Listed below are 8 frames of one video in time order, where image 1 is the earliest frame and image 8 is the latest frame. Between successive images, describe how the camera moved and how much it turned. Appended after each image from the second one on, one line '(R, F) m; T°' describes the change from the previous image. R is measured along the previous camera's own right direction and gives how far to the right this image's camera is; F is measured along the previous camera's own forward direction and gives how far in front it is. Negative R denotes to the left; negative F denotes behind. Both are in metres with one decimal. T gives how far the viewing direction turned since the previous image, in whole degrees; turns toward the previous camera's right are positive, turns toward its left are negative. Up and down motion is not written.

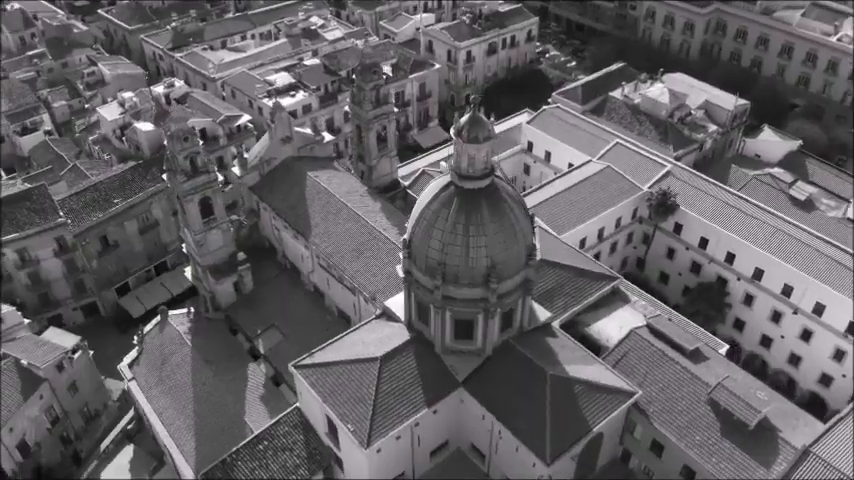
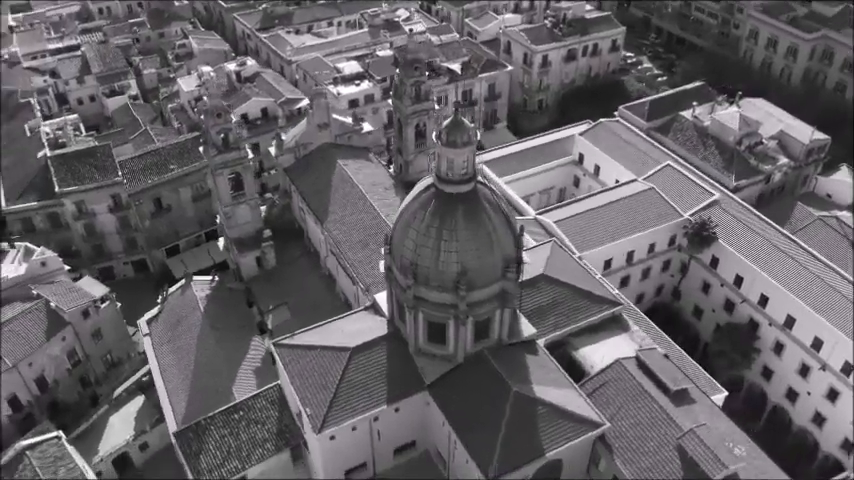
(+5.8, +0.5) m; -9°
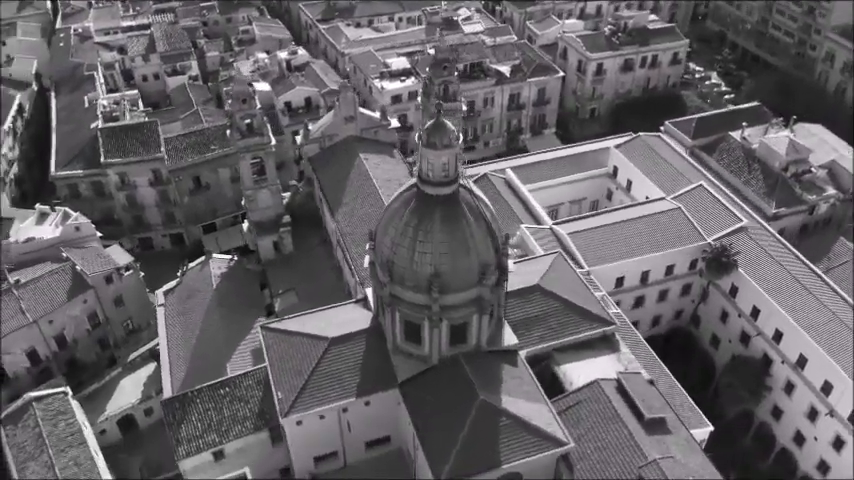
(+4.4, +0.2) m; -7°
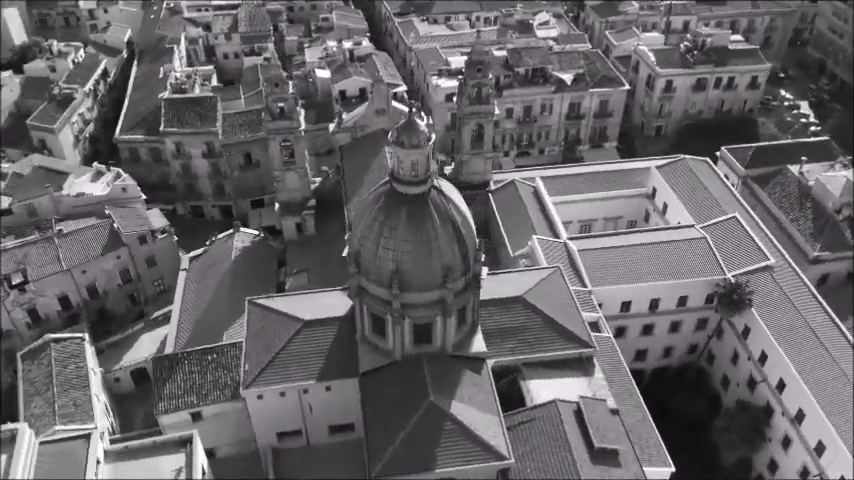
(+5.9, +0.2) m; -9°
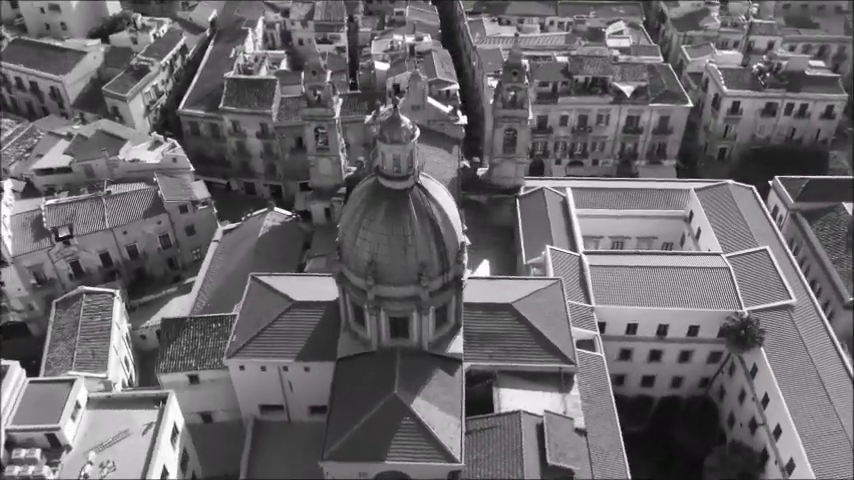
(+5.1, +0.1) m; -8°
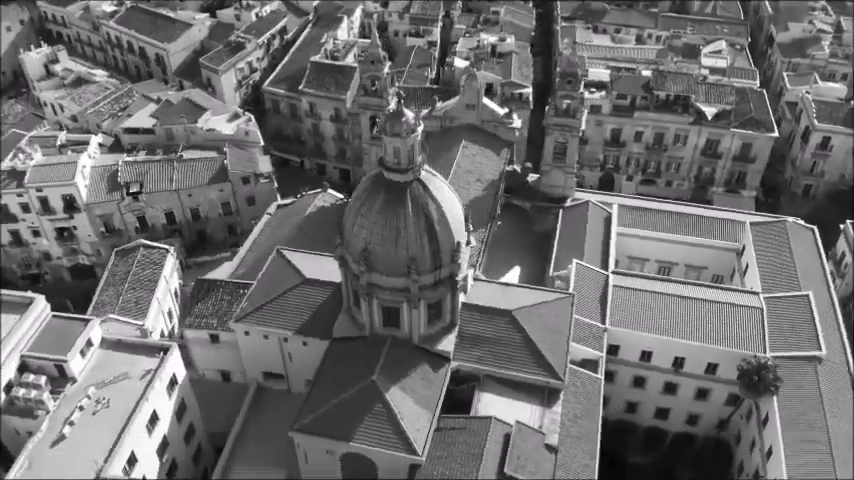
(+5.3, 0.0) m; -9°
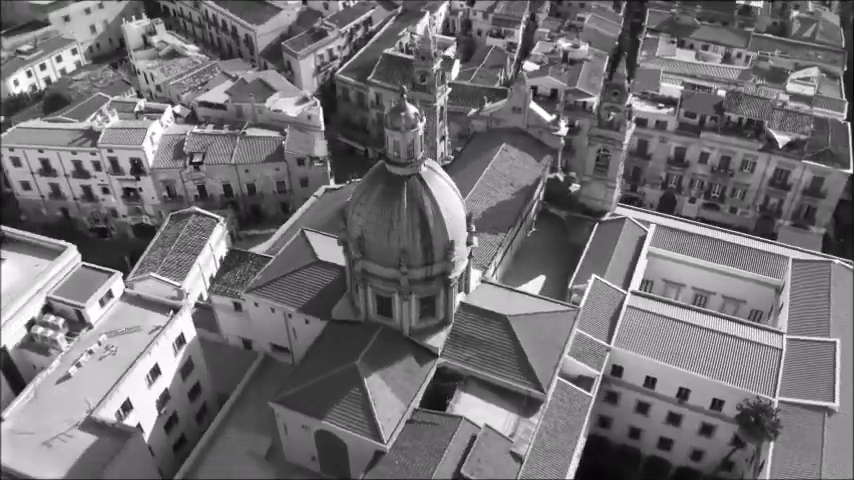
(+4.9, -0.1) m; -8°
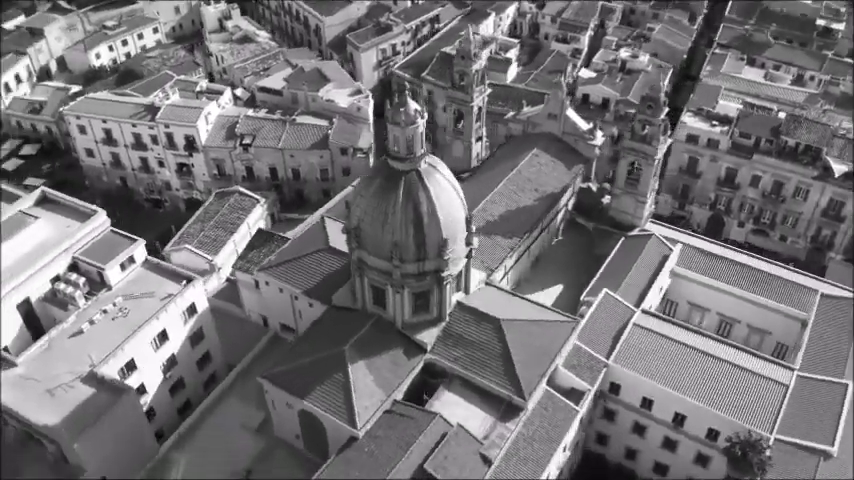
(+4.1, -0.1) m; -7°
